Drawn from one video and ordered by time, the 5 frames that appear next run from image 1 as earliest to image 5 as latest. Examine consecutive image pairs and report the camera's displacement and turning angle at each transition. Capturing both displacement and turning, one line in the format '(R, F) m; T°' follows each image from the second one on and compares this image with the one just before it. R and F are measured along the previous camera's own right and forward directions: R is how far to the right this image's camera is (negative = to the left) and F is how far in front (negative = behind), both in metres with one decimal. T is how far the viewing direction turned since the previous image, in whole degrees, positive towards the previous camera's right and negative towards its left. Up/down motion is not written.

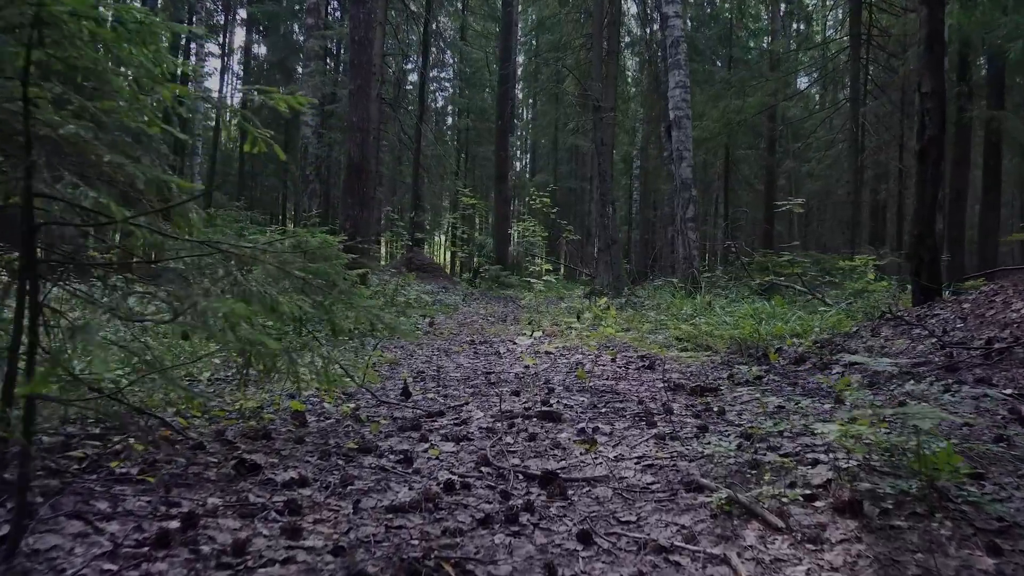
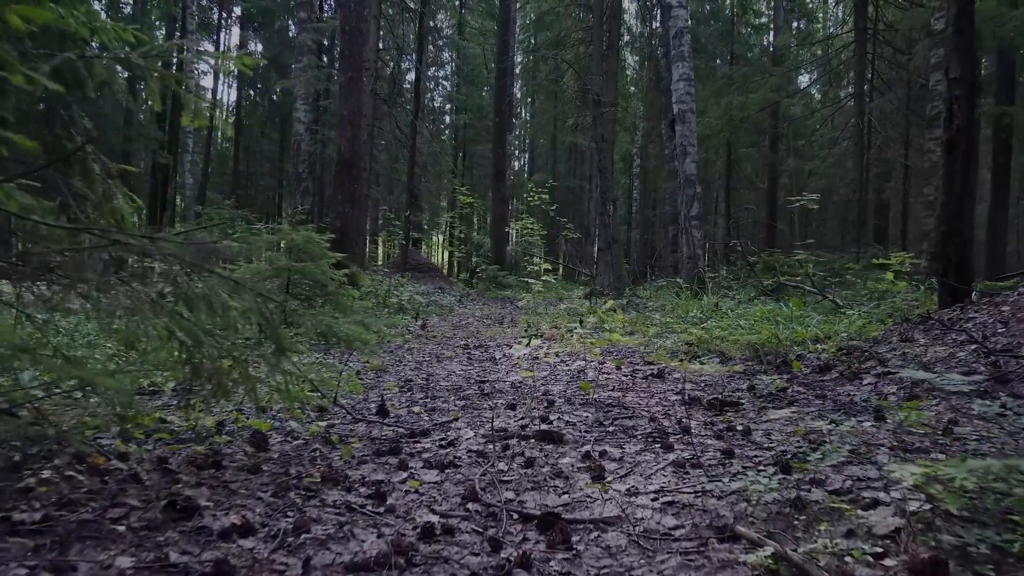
(0.0, +0.4) m; 0°
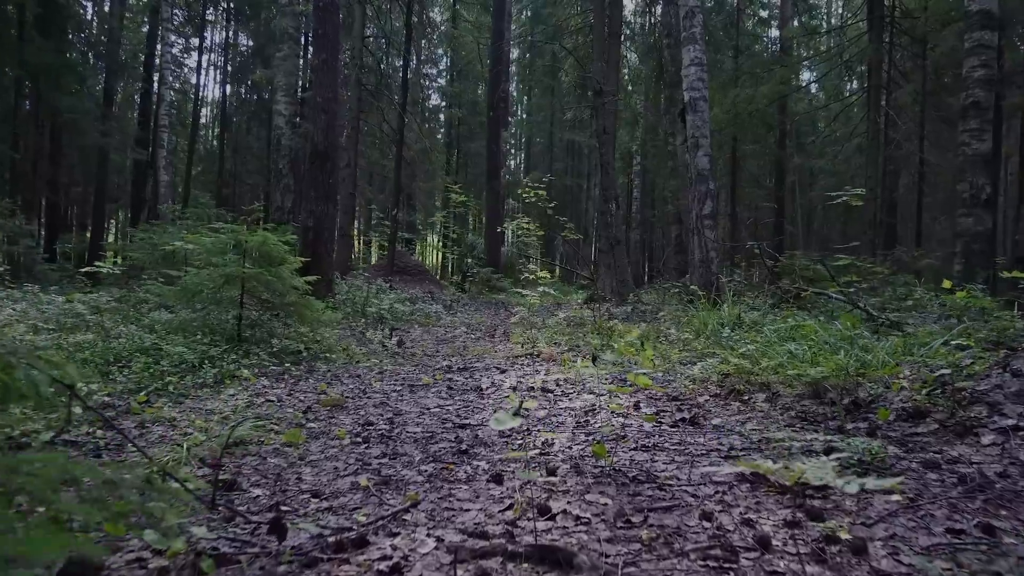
(0.0, +1.0) m; 0°
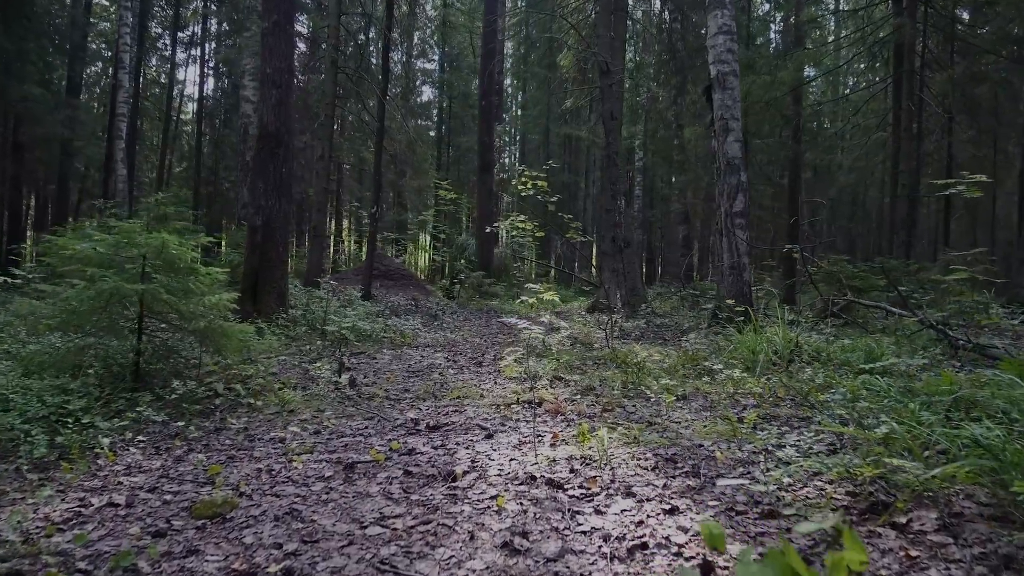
(0.0, +1.6) m; 0°
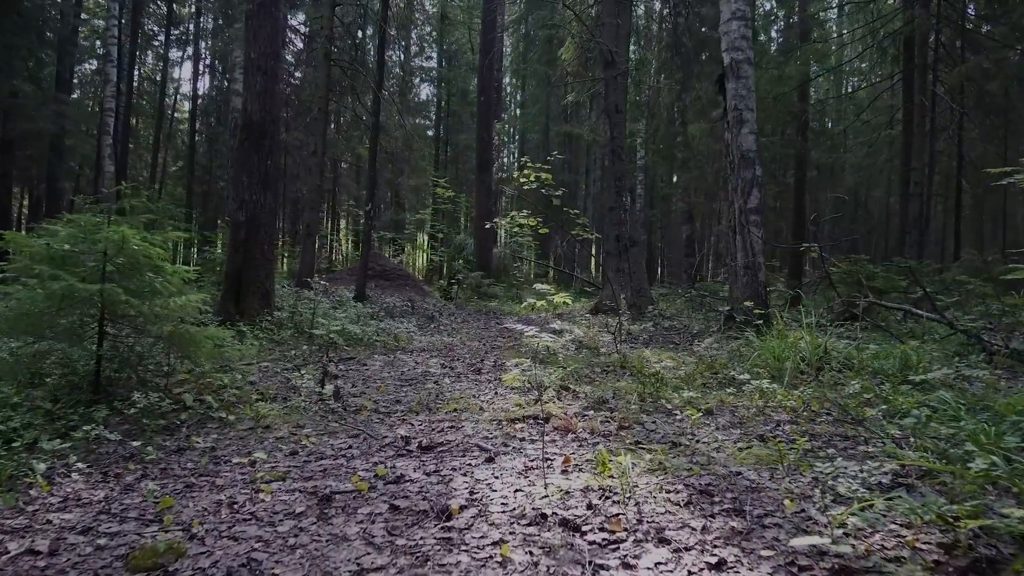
(0.0, +0.5) m; 0°
